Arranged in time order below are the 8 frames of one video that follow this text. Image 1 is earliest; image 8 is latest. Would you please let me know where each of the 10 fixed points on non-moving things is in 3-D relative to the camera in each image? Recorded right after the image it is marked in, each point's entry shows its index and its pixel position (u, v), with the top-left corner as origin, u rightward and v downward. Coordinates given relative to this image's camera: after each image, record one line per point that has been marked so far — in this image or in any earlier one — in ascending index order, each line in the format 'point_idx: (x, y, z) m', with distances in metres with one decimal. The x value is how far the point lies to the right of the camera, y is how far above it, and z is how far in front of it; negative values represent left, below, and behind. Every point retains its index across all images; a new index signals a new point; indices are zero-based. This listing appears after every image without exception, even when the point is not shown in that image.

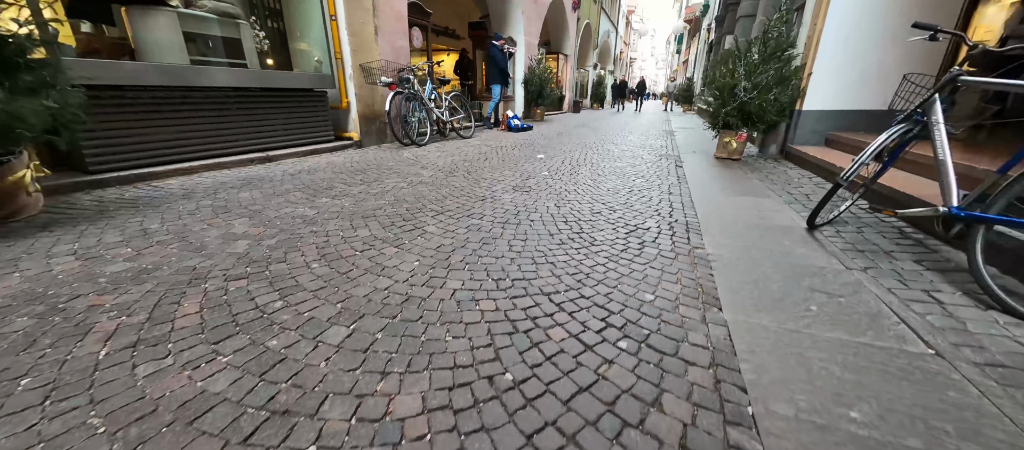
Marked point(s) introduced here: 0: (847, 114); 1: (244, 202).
0: (+4.4, +1.4, +4.6) m
1: (-2.1, +0.2, +2.8) m
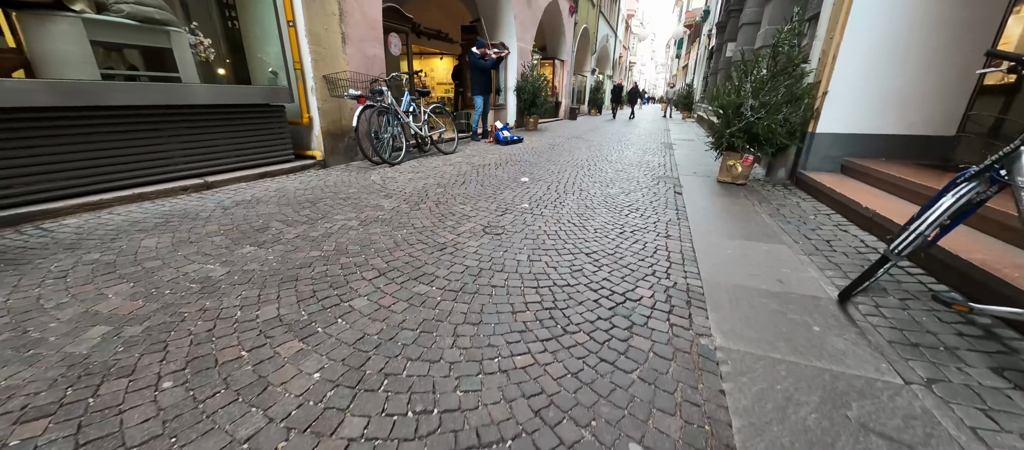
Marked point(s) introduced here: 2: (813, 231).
0: (+4.1, +1.0, +4.1) m
1: (-2.3, -0.2, +2.2) m
2: (+2.6, -0.1, +3.1) m
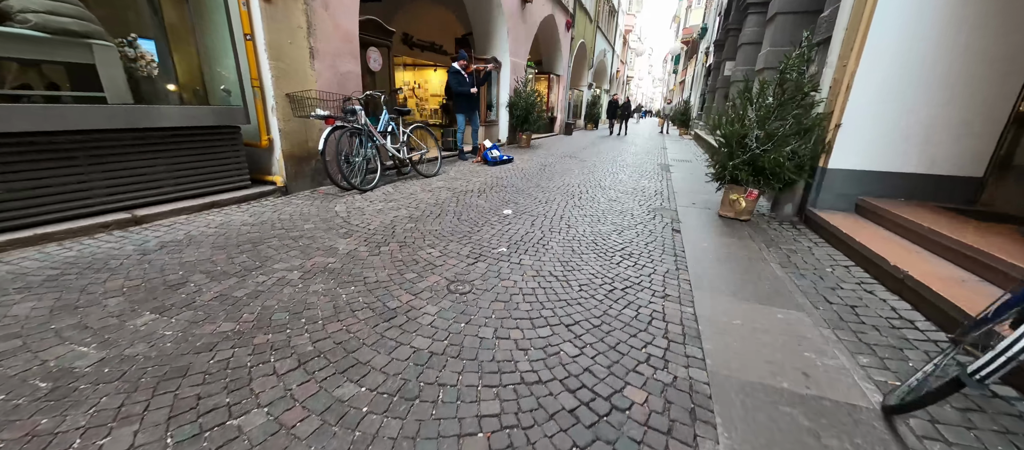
0: (+3.9, +0.5, +3.7) m
1: (-2.5, -0.5, +1.8) m
2: (+2.4, -0.5, +2.6) m
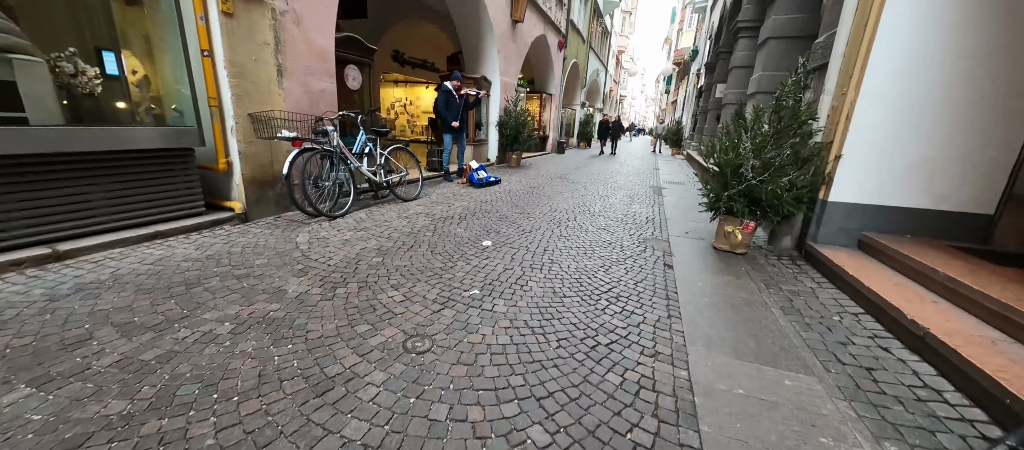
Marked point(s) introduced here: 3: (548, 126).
0: (+3.7, +0.1, +3.5) m
1: (-2.7, -0.7, +1.4) m
2: (+2.2, -0.8, +2.3) m
3: (+1.5, +4.0, +14.4) m
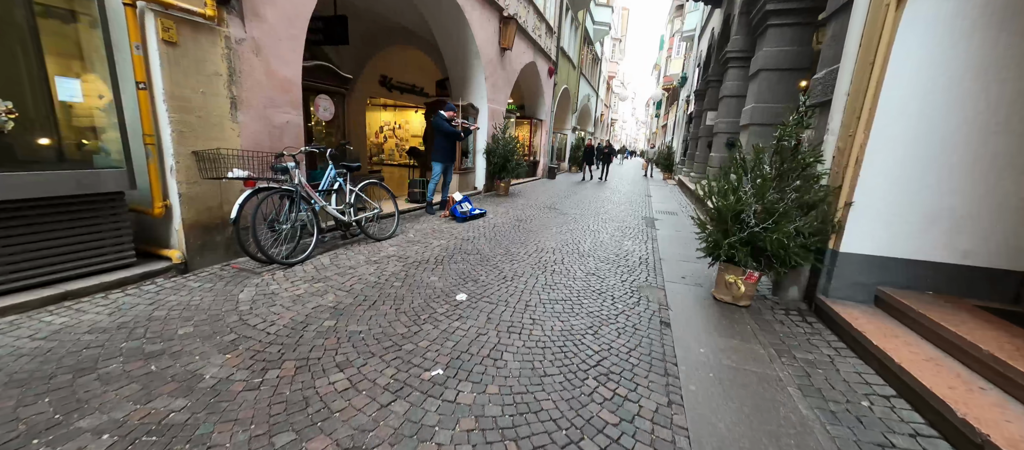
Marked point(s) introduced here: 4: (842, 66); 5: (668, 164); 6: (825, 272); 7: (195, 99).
0: (+3.5, -0.3, +3.2) m
1: (-2.9, -1.1, +0.9) m
2: (+2.0, -1.2, +1.9) m
3: (+1.1, +2.9, +14.2) m
4: (+3.2, +1.5, +3.4) m
5: (+8.0, +3.1, +18.4) m
6: (+3.0, -0.5, +3.4) m
7: (-2.9, +1.2, +3.3) m
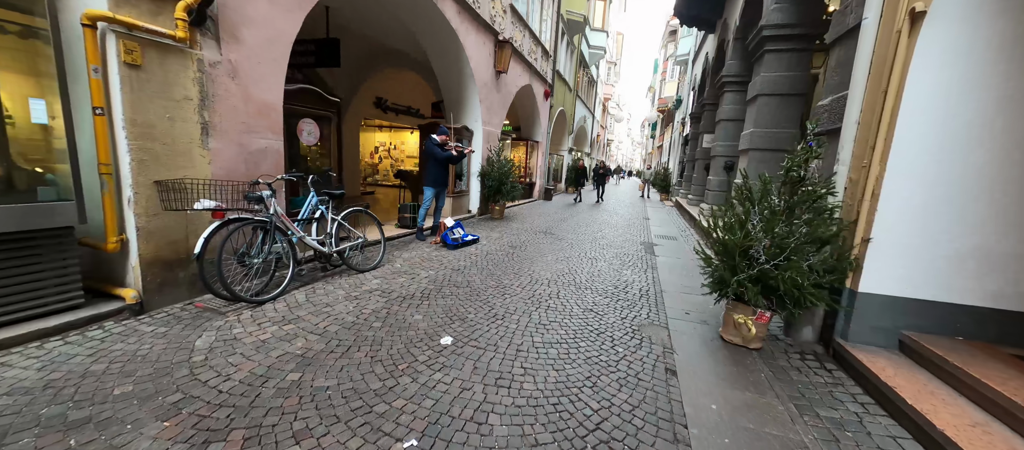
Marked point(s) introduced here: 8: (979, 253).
0: (+3.4, -0.7, +2.9) m
1: (-3.0, -1.3, +0.5) m
2: (+1.9, -1.5, +1.6) m
3: (+0.9, +2.1, +14.0) m
4: (+3.1, +1.2, +3.2) m
5: (+7.8, +2.0, +18.4) m
6: (+2.9, -0.8, +3.1) m
7: (-3.0, +0.8, +3.0) m
8: (+3.6, -0.2, +2.7) m
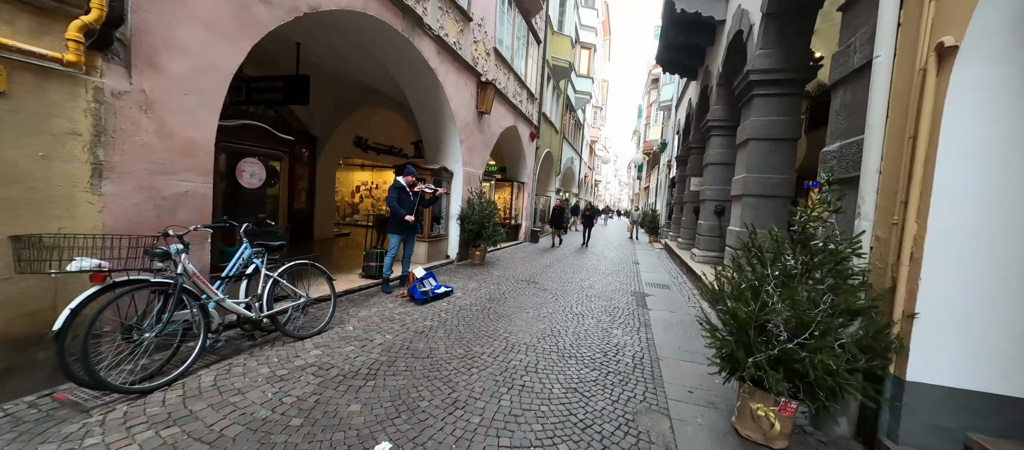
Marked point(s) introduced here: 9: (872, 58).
0: (+3.1, -1.1, +2.3) m
1: (-3.2, -1.4, -0.3) m
2: (+1.7, -1.8, +0.9) m
3: (+0.3, +0.4, +13.6) m
4: (+2.8, +0.7, +2.8) m
5: (+7.1, -0.1, +18.1) m
6: (+2.6, -1.3, +2.5) m
7: (-3.2, +0.4, +2.4) m
8: (+3.3, -0.7, +2.2) m
9: (+2.9, +1.4, +2.9) m
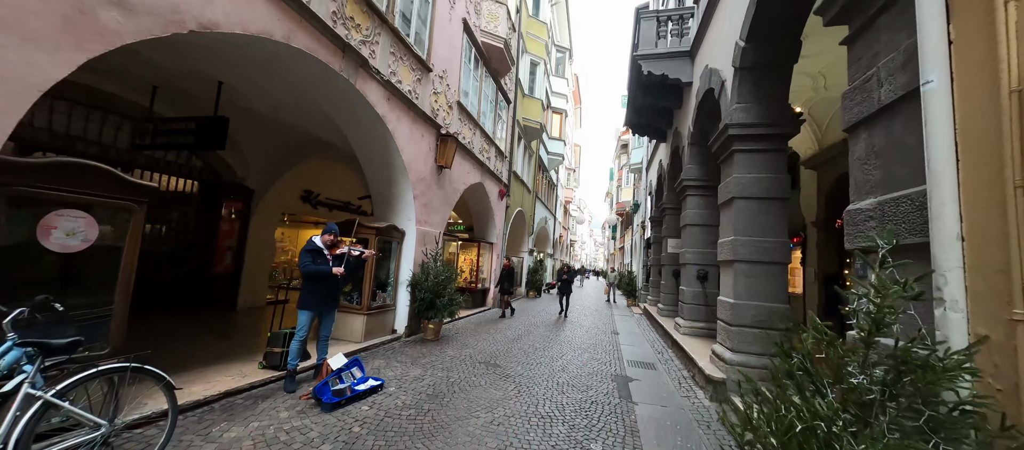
0: (+2.7, -1.5, +1.2) m
1: (-3.4, -1.3, -1.8) m
2: (+1.3, -1.9, -0.4) m
3: (-0.8, -1.8, +12.4) m
4: (+2.3, +0.2, +2.0) m
5: (+5.7, -3.1, +17.1) m
6: (+2.2, -1.7, +1.3) m
7: (-3.7, 0.0, +1.1) m
8: (+2.9, -1.0, +1.2) m
9: (+2.4, +0.8, +2.2) m
